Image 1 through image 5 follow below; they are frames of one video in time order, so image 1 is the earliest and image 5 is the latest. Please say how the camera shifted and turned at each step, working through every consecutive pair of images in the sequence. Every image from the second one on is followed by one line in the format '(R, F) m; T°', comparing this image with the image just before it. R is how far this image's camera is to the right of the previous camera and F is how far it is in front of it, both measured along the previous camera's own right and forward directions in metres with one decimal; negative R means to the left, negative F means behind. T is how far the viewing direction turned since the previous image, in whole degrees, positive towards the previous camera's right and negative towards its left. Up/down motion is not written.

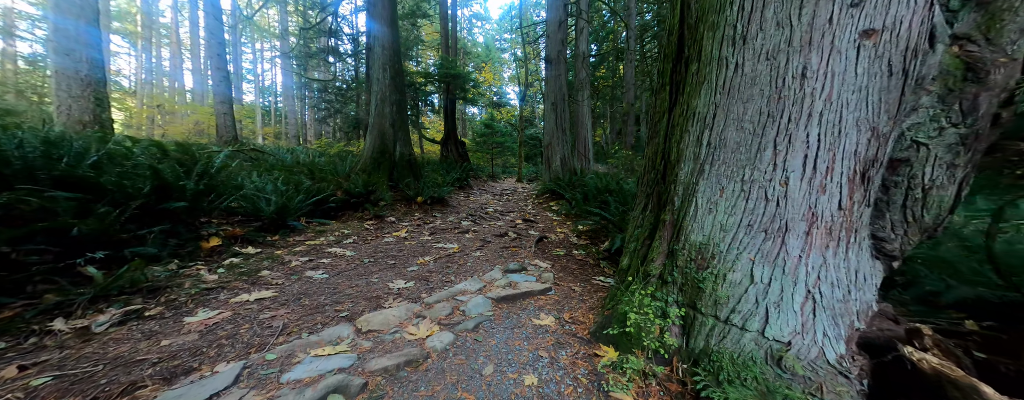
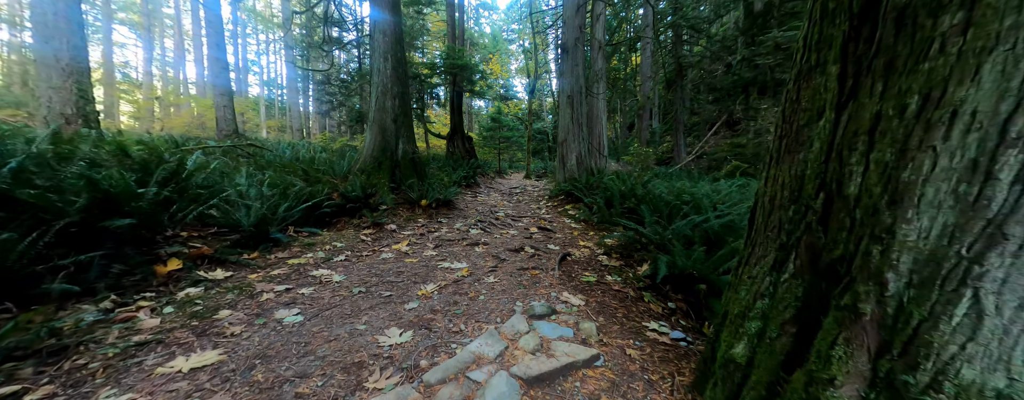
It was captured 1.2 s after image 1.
(-0.2, +0.6) m; -1°
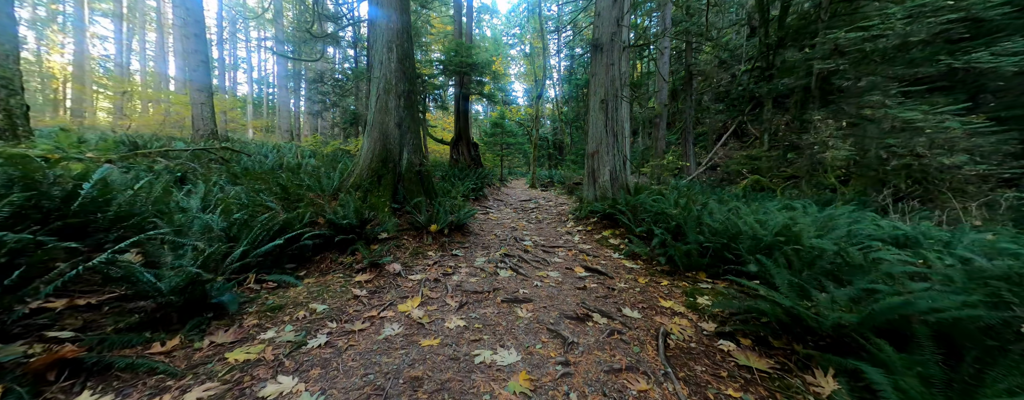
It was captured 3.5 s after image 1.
(-0.7, +1.3) m; +1°
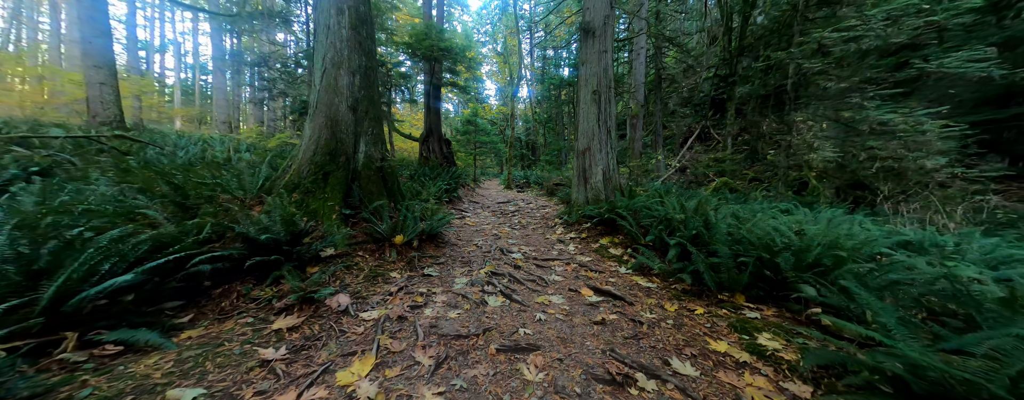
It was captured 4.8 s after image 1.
(-0.2, +1.0) m; +6°
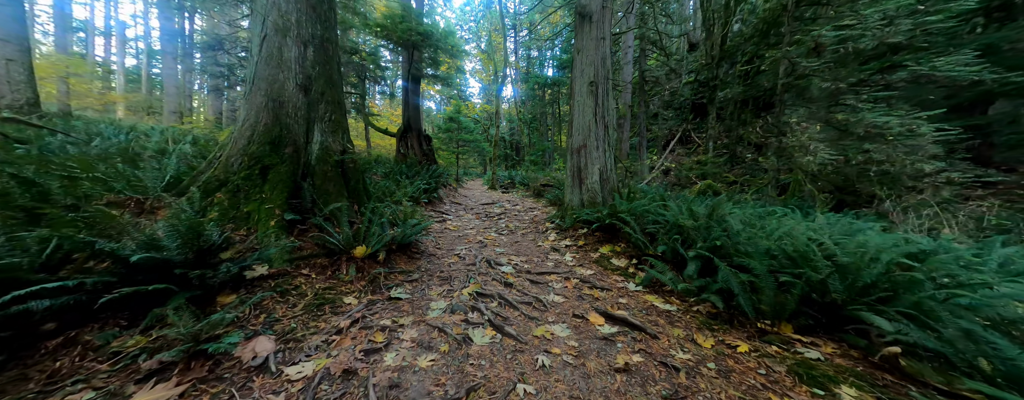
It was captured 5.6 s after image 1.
(-0.1, +0.7) m; +3°
